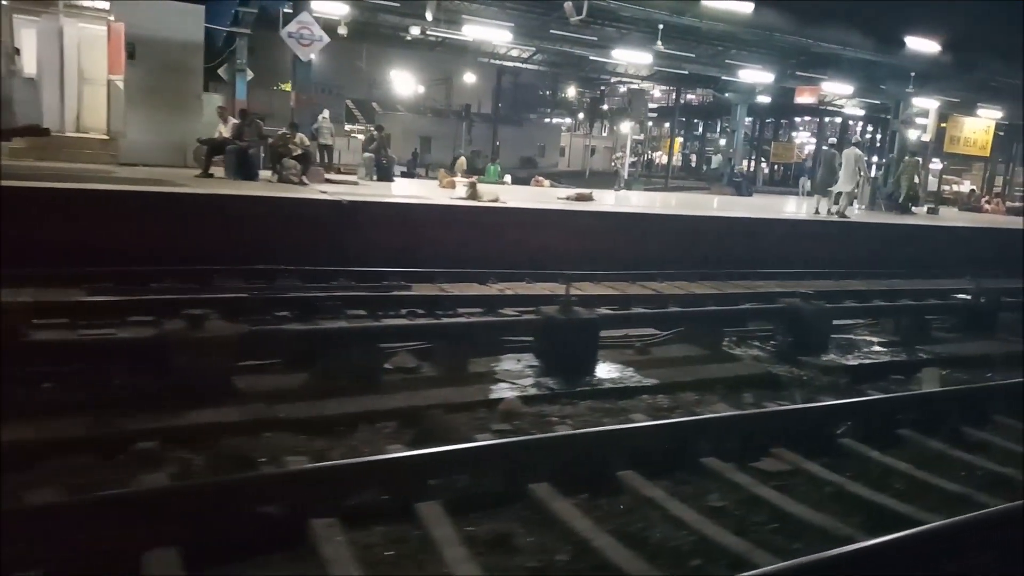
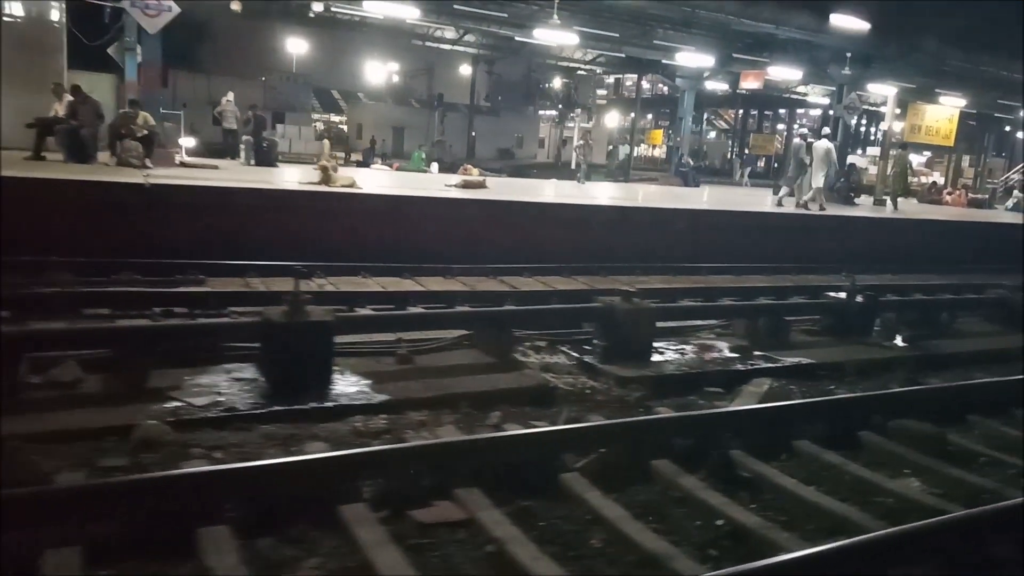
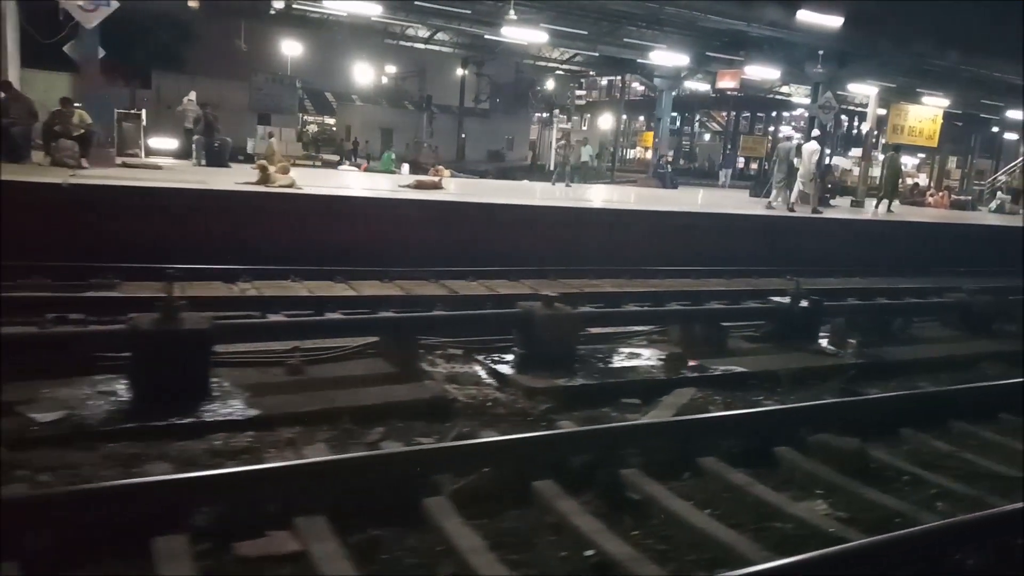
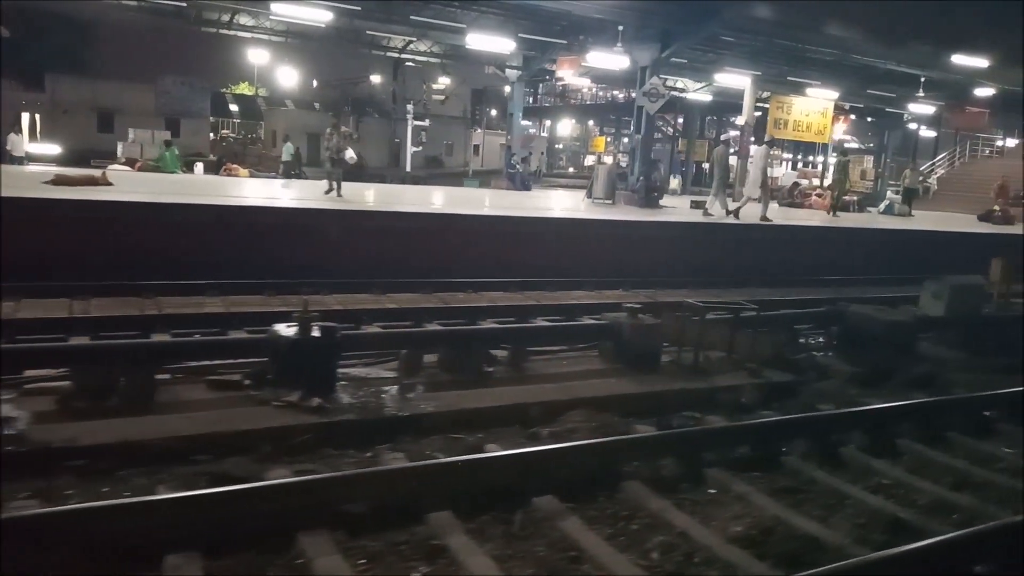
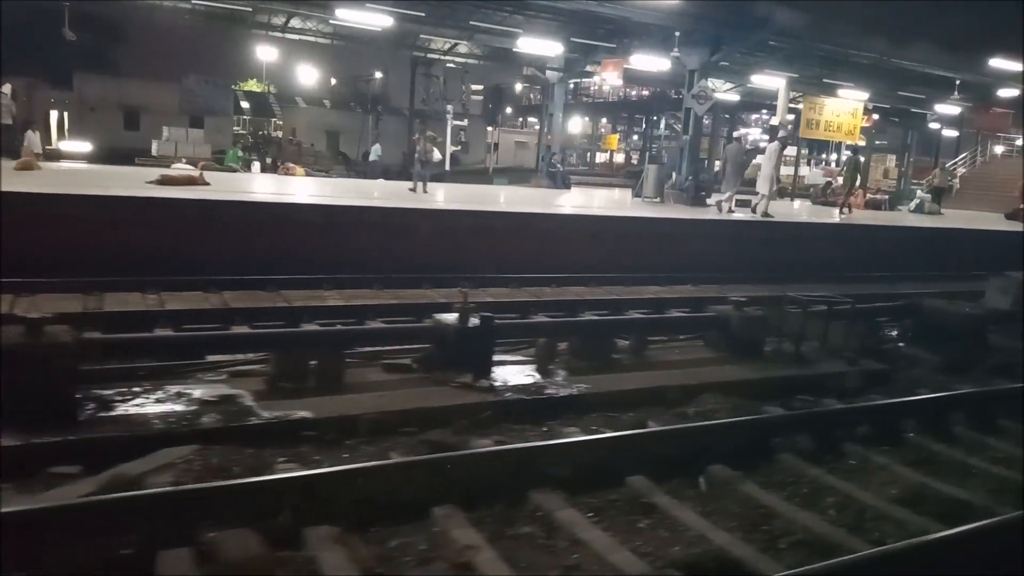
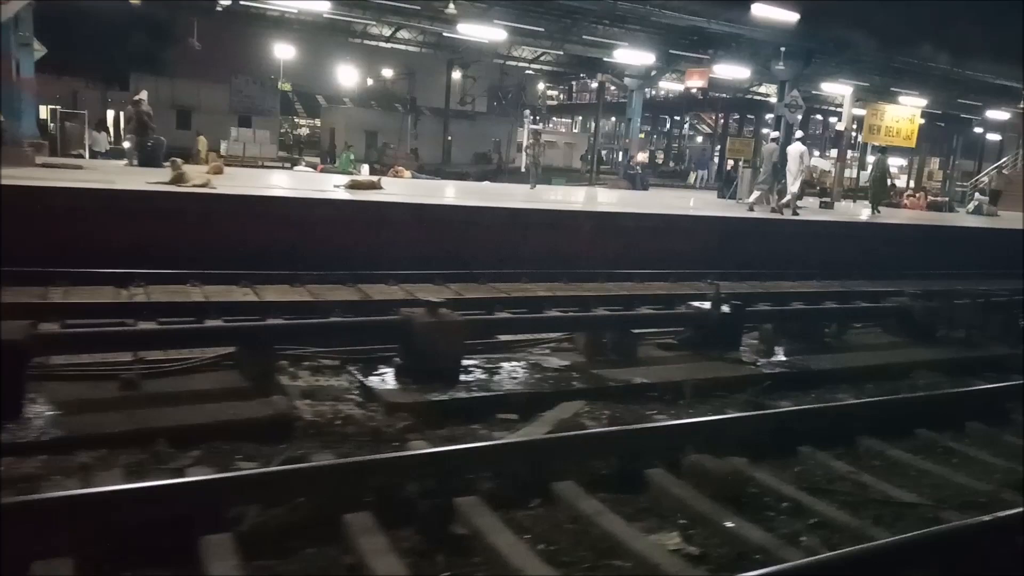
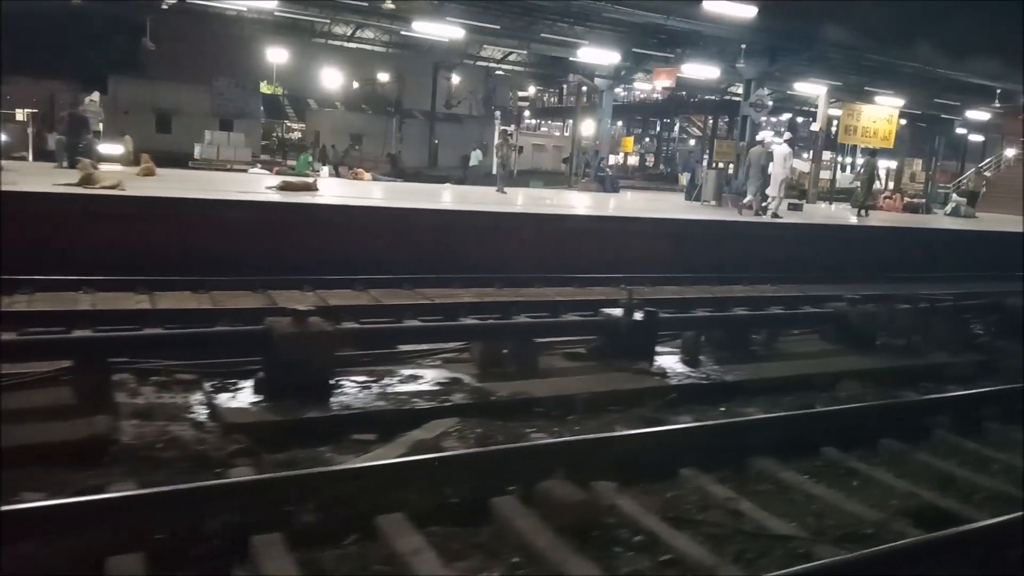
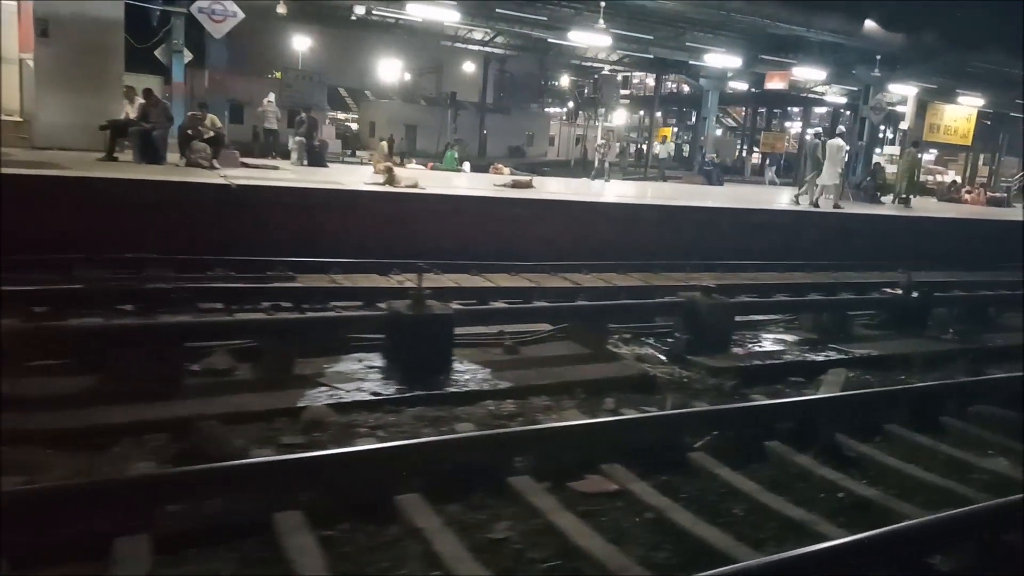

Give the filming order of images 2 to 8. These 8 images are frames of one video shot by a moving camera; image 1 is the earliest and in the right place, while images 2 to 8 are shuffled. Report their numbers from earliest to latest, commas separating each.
8, 2, 3, 6, 7, 5, 4
